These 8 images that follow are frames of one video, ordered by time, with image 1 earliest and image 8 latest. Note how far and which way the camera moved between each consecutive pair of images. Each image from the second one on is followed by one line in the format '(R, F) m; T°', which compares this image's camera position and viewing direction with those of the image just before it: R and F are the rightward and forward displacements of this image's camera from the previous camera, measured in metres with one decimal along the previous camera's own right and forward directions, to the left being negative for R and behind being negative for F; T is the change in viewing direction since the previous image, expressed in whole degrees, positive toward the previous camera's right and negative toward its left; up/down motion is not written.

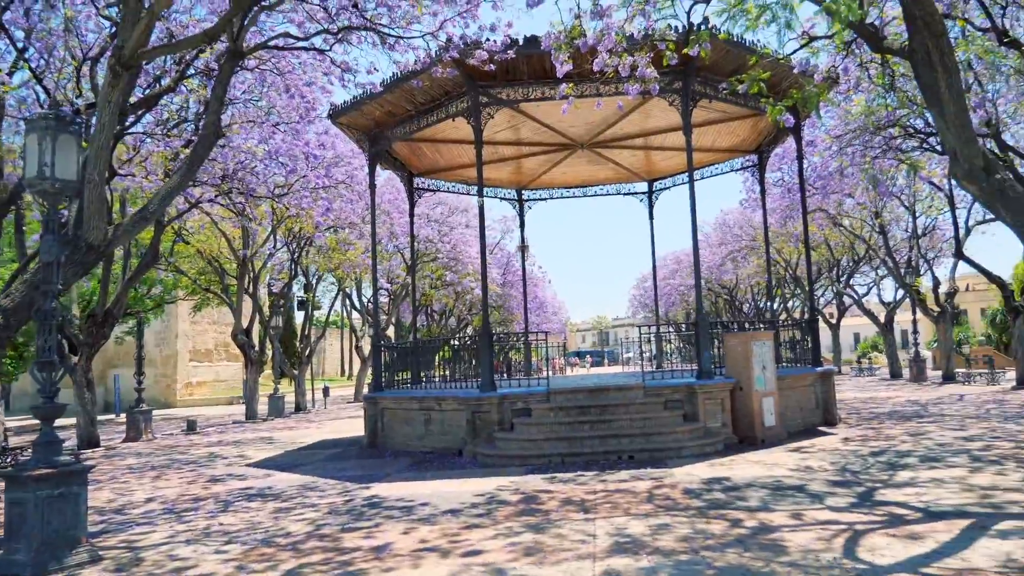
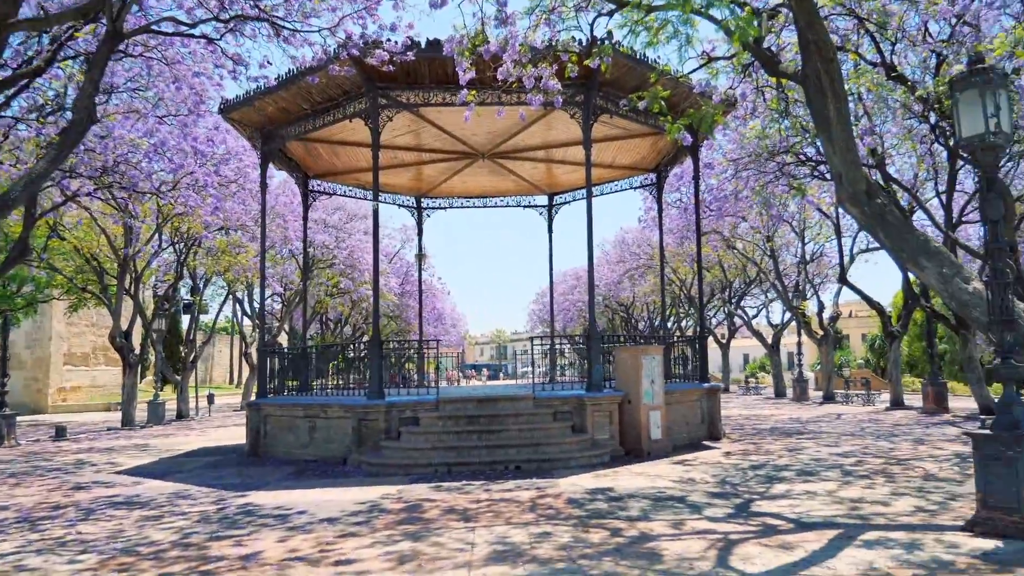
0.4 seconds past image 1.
(+0.1, +0.2) m; +7°
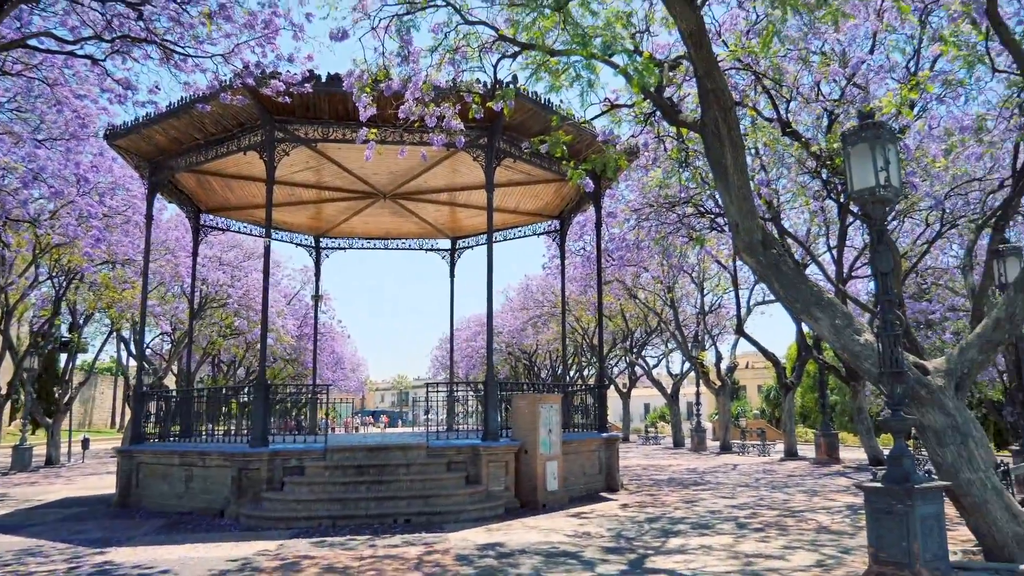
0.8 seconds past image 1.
(+0.1, +0.3) m; +7°
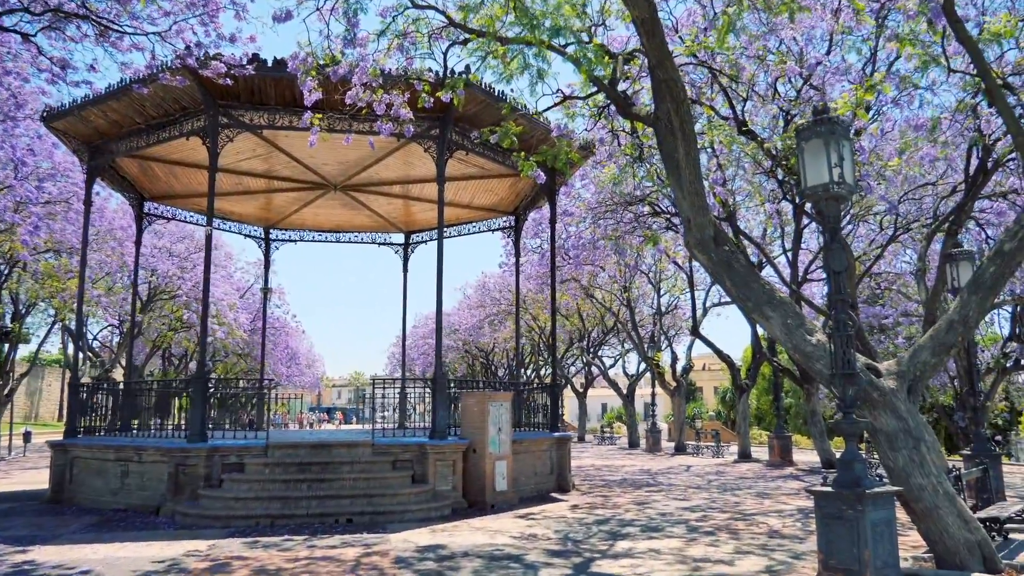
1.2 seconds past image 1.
(+0.1, +0.3) m; +3°
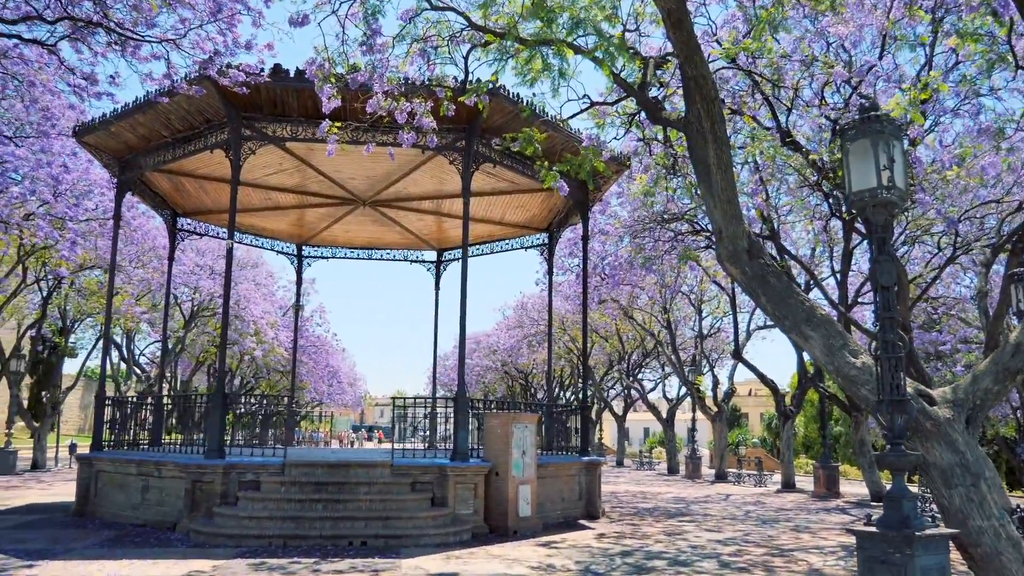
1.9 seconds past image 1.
(+0.2, +0.4) m; -3°
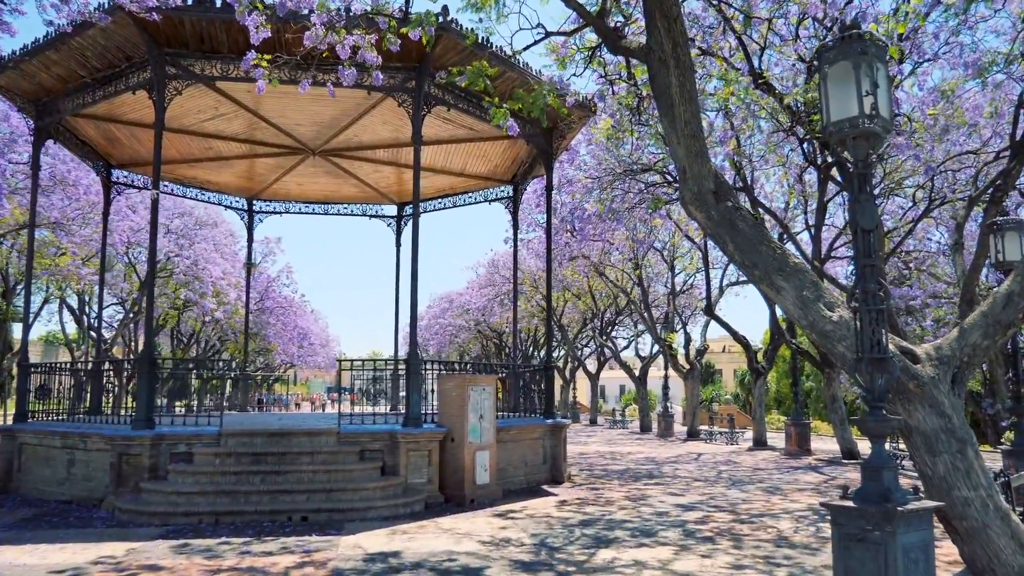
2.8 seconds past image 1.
(+0.3, +0.8) m; +2°
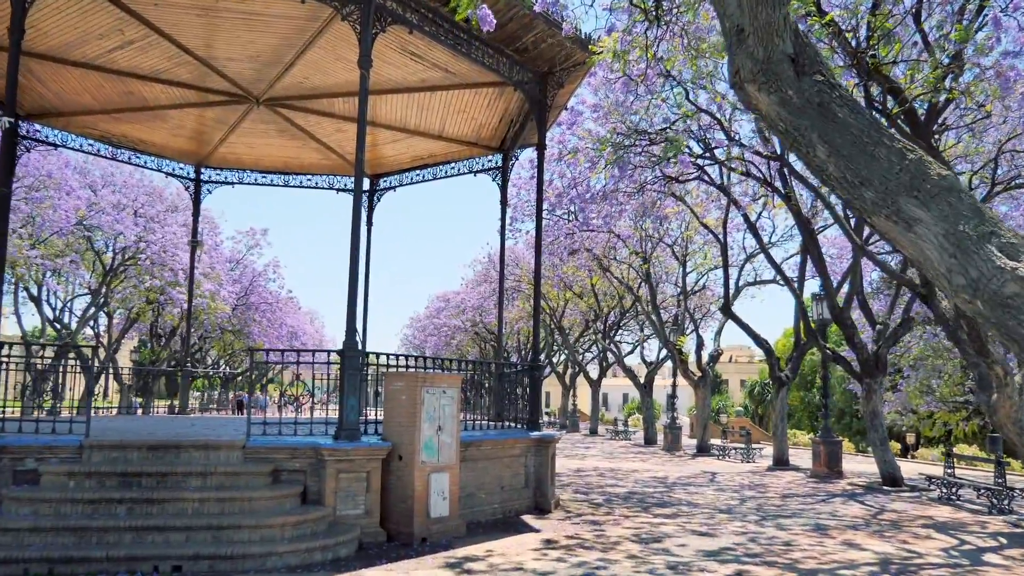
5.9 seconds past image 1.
(+0.3, +2.5) m; 0°
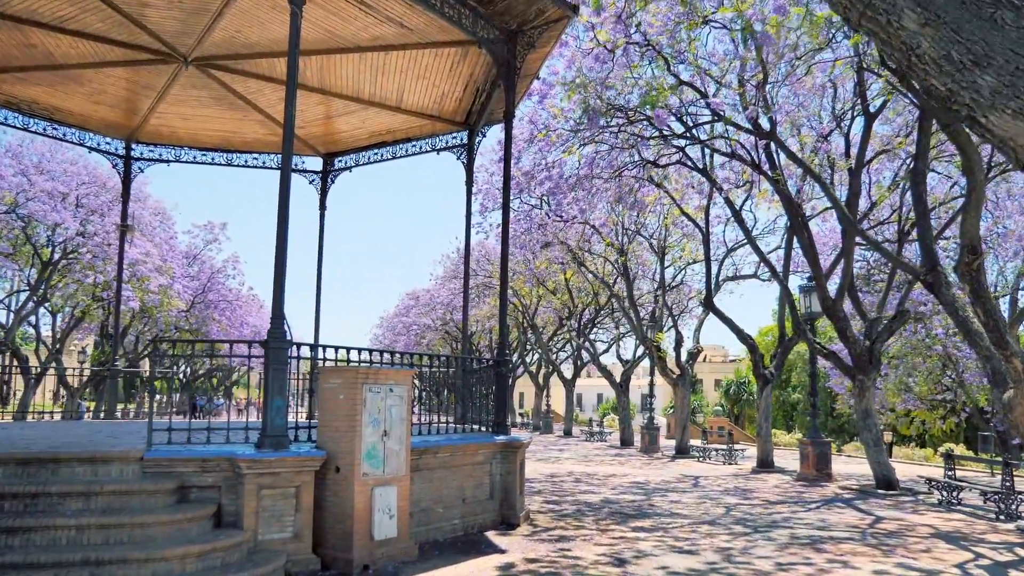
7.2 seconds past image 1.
(+0.1, +1.2) m; +2°
